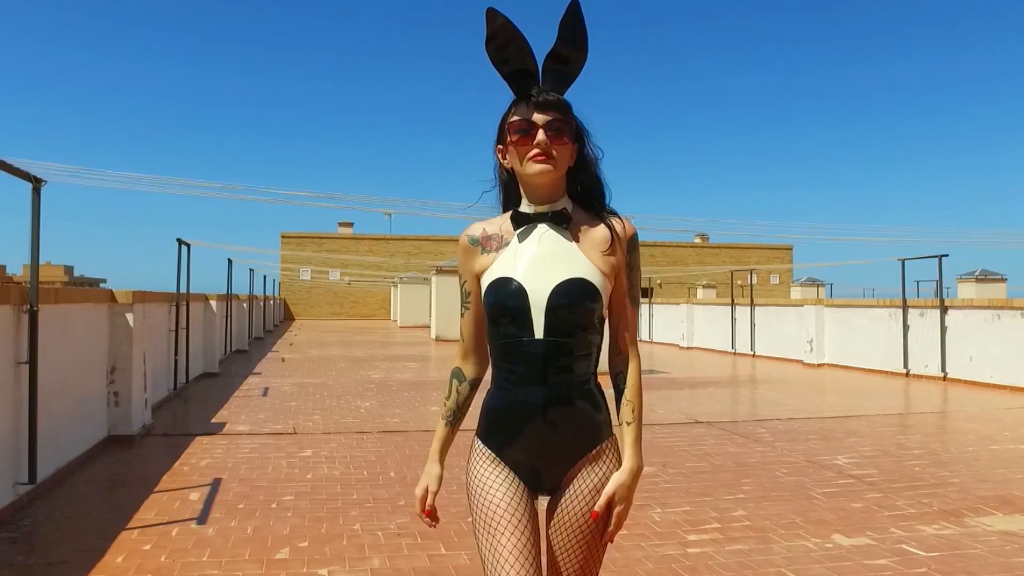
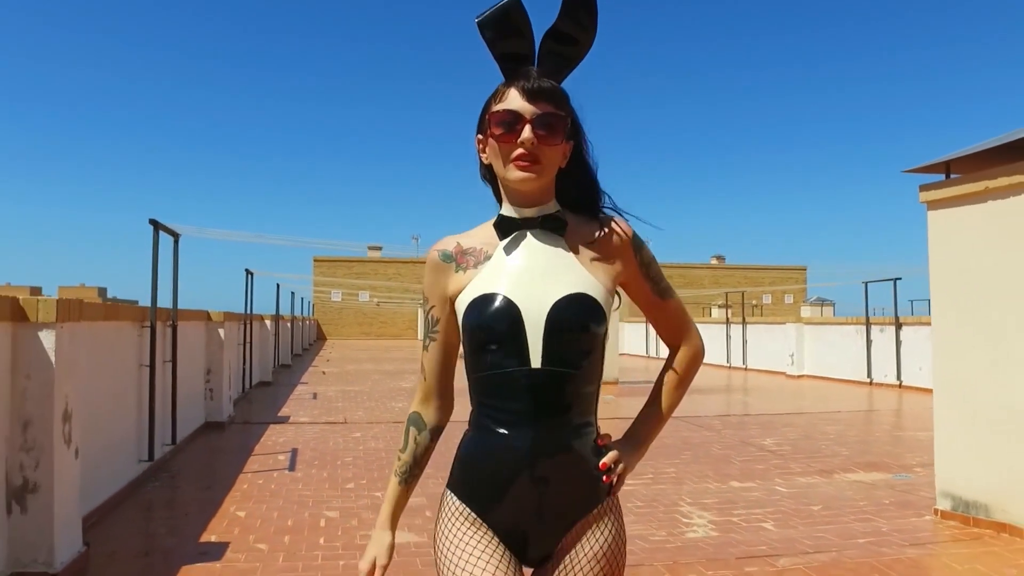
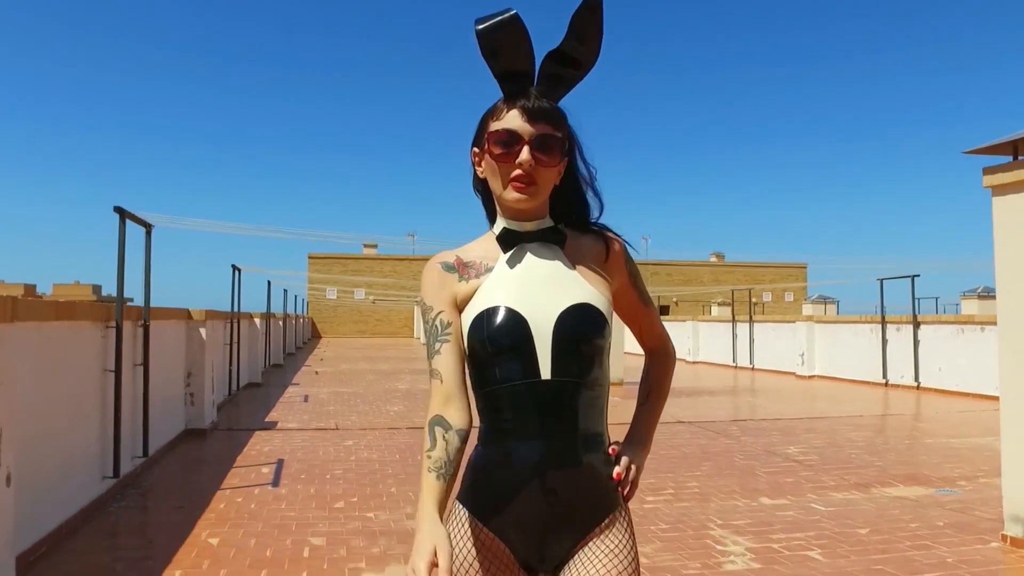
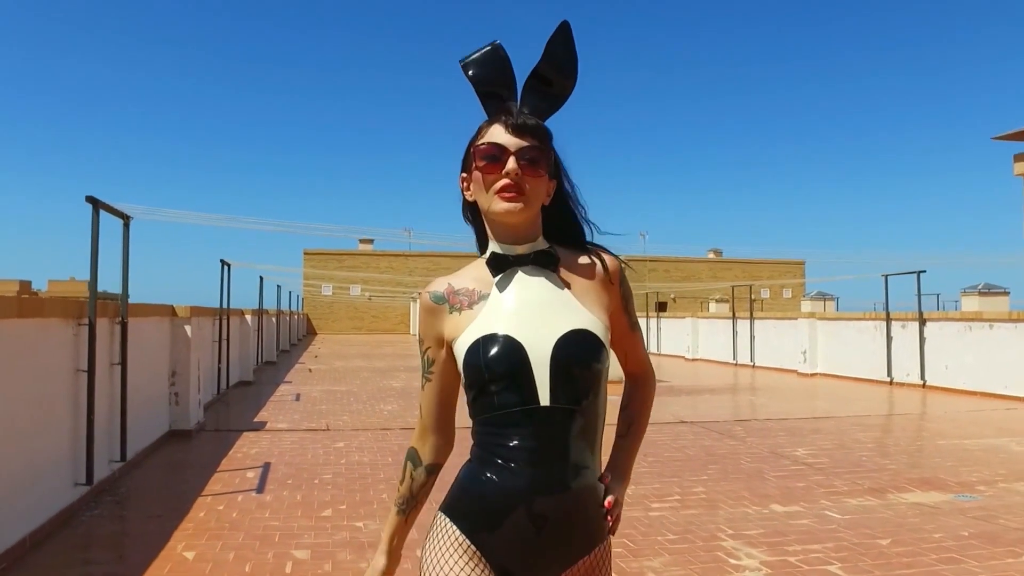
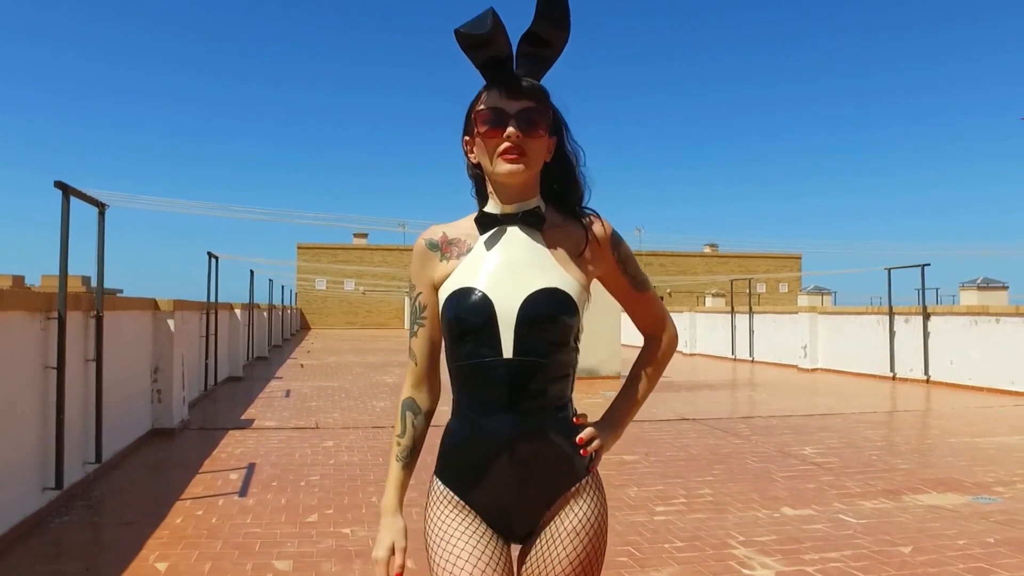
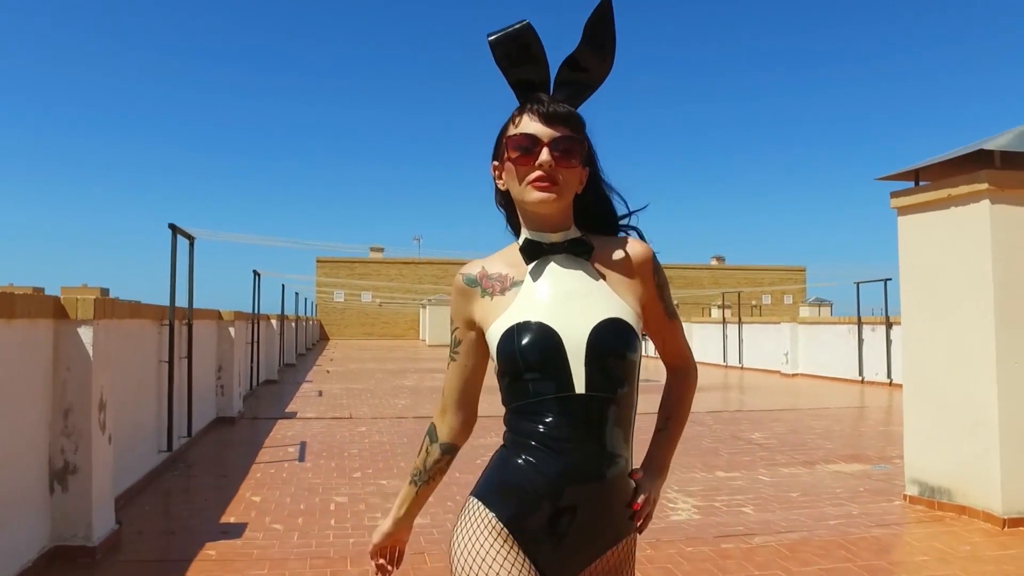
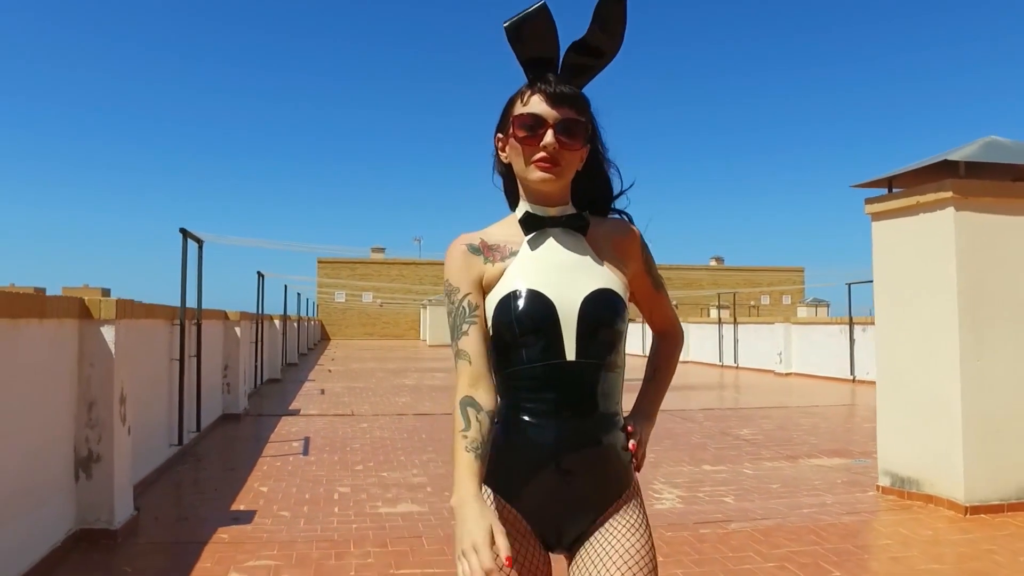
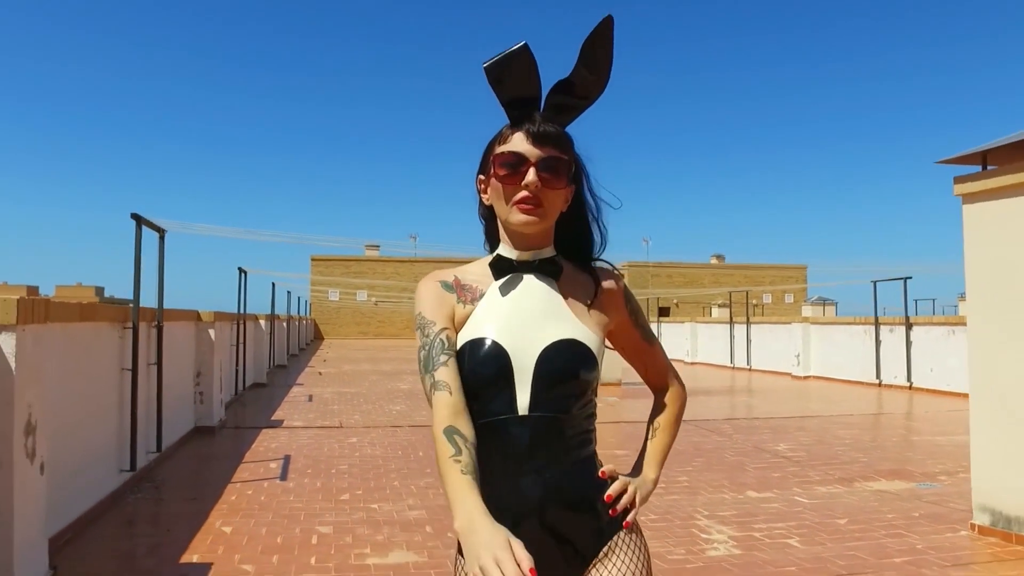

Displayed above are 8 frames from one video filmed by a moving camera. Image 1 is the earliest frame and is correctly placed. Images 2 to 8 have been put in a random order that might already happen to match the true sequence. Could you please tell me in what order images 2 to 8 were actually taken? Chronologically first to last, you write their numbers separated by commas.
5, 4, 3, 8, 2, 6, 7
